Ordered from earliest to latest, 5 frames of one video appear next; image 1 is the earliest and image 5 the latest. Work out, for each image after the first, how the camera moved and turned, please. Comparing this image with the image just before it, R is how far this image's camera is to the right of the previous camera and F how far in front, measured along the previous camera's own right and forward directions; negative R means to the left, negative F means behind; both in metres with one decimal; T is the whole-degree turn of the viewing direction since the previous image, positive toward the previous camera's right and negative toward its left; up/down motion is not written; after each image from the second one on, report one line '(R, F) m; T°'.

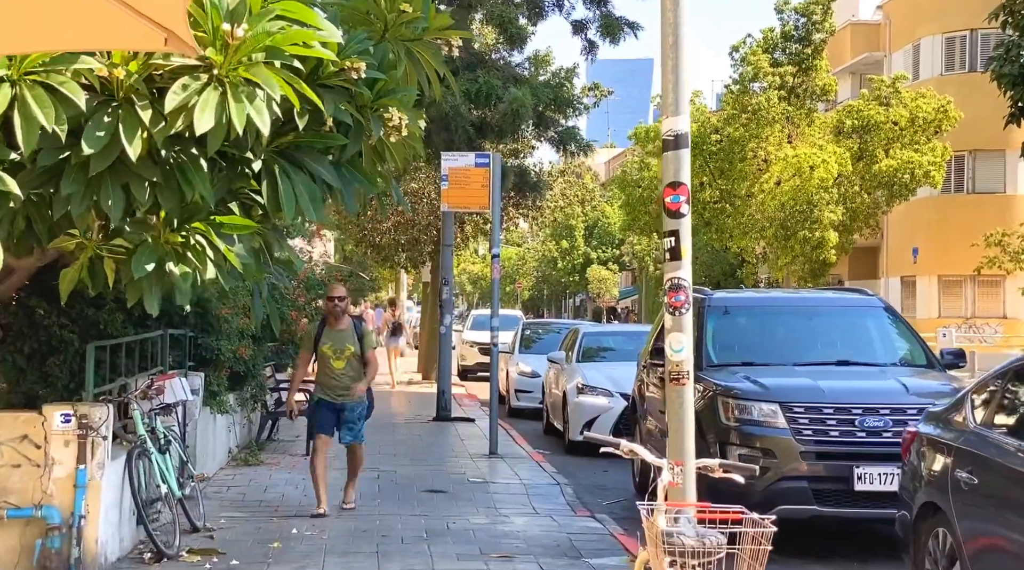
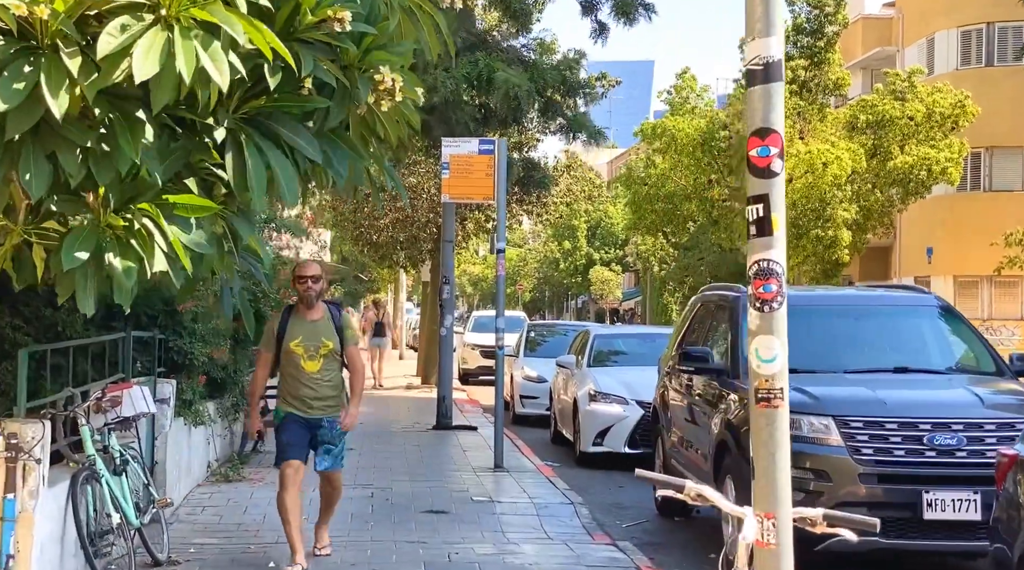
(-0.1, +1.1) m; 0°
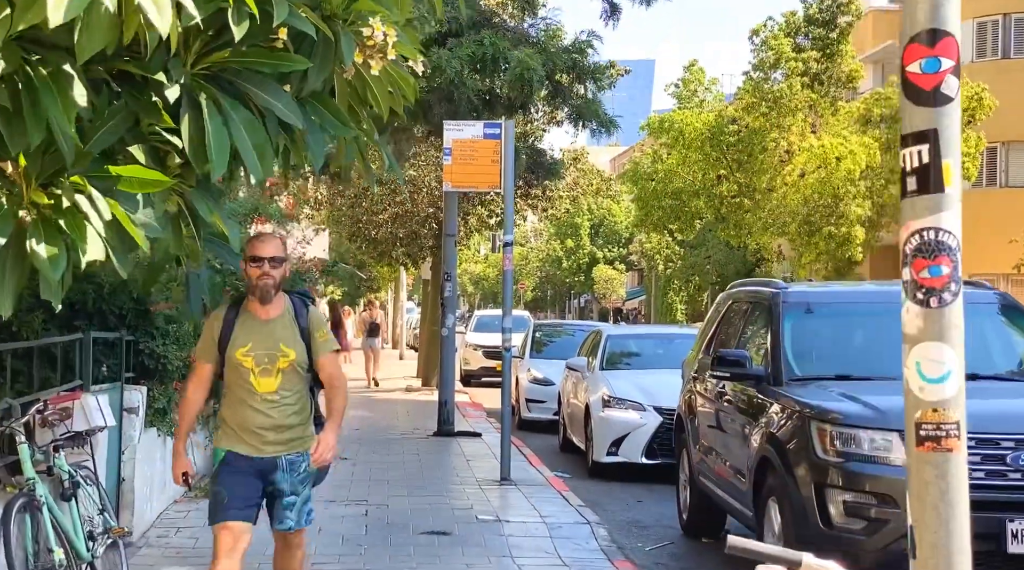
(-0.1, +1.0) m; 0°
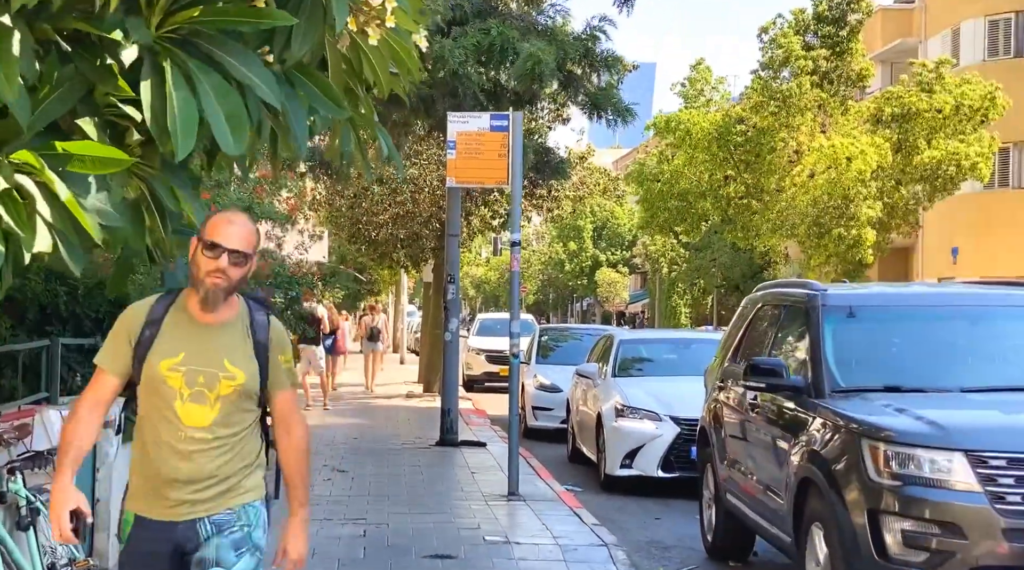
(-0.1, +0.7) m; 0°
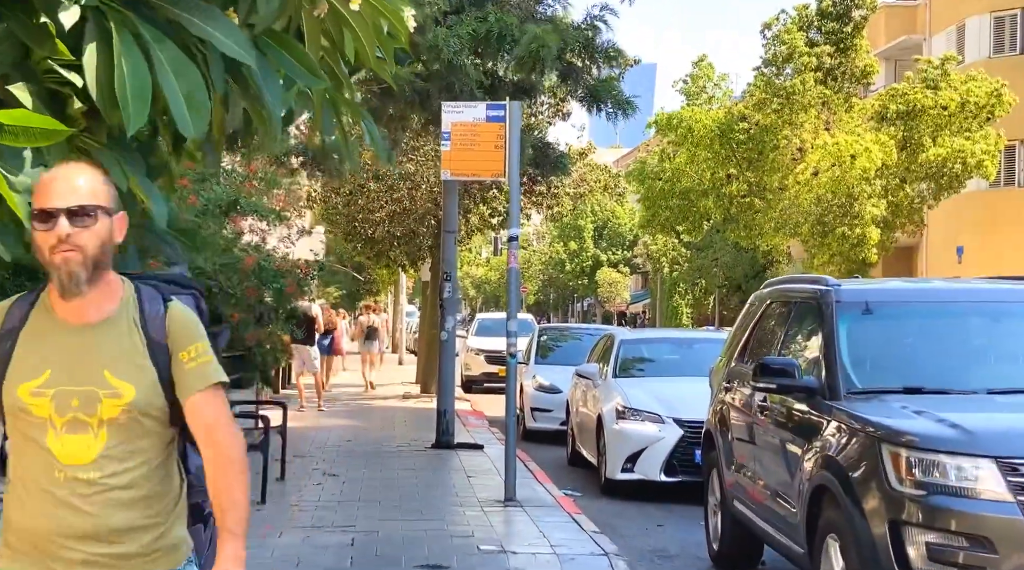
(0.0, +0.4) m; 0°
